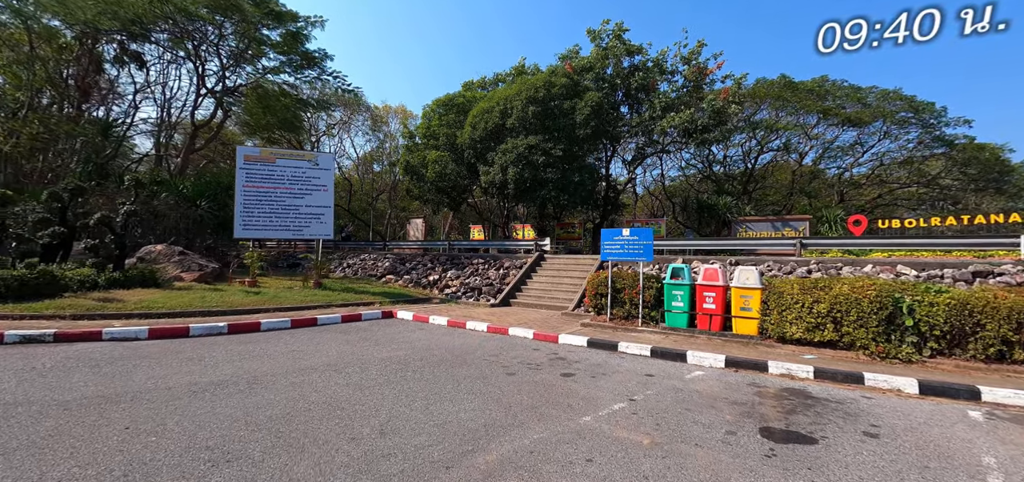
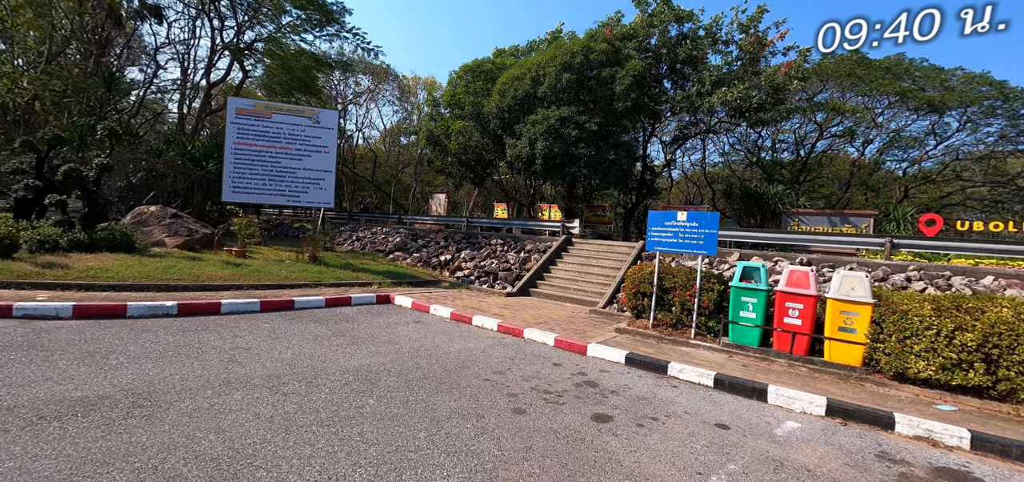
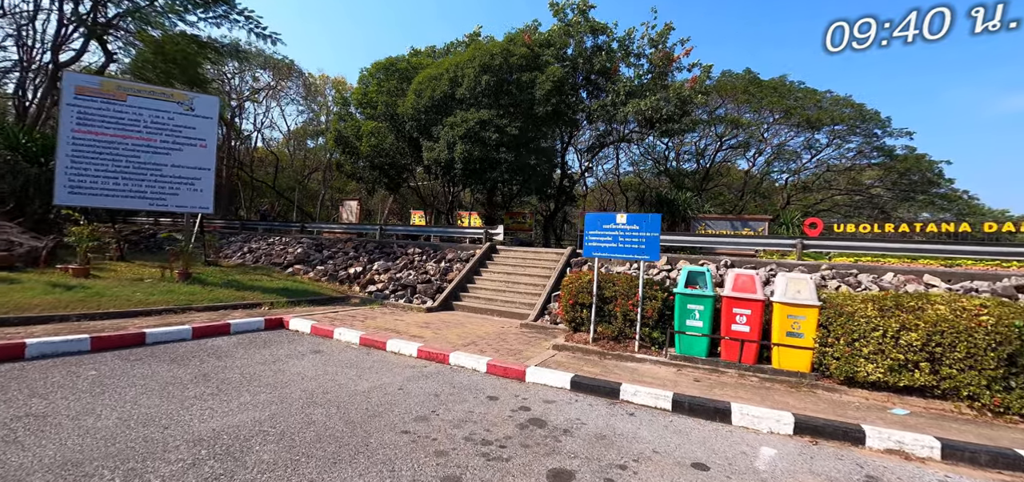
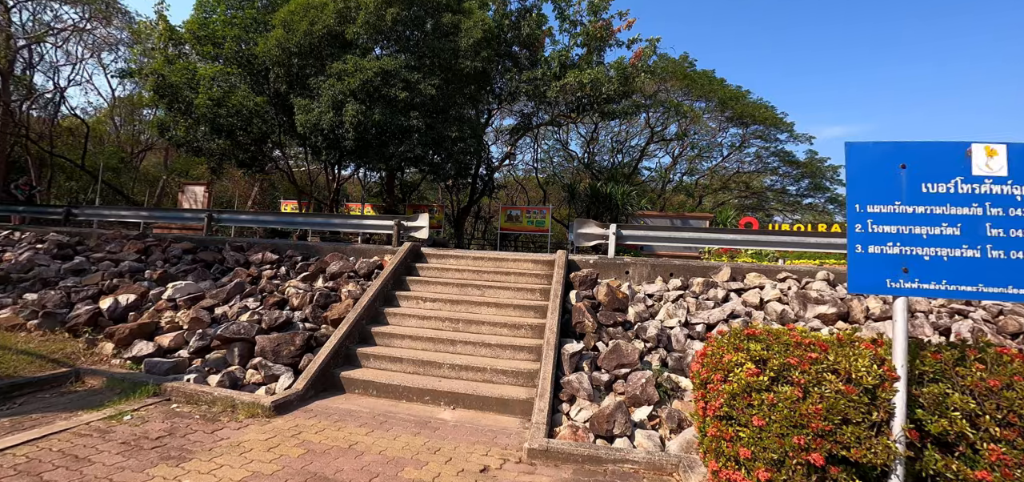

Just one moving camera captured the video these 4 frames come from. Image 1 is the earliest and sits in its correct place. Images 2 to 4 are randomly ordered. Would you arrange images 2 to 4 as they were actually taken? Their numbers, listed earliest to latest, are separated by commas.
2, 3, 4
